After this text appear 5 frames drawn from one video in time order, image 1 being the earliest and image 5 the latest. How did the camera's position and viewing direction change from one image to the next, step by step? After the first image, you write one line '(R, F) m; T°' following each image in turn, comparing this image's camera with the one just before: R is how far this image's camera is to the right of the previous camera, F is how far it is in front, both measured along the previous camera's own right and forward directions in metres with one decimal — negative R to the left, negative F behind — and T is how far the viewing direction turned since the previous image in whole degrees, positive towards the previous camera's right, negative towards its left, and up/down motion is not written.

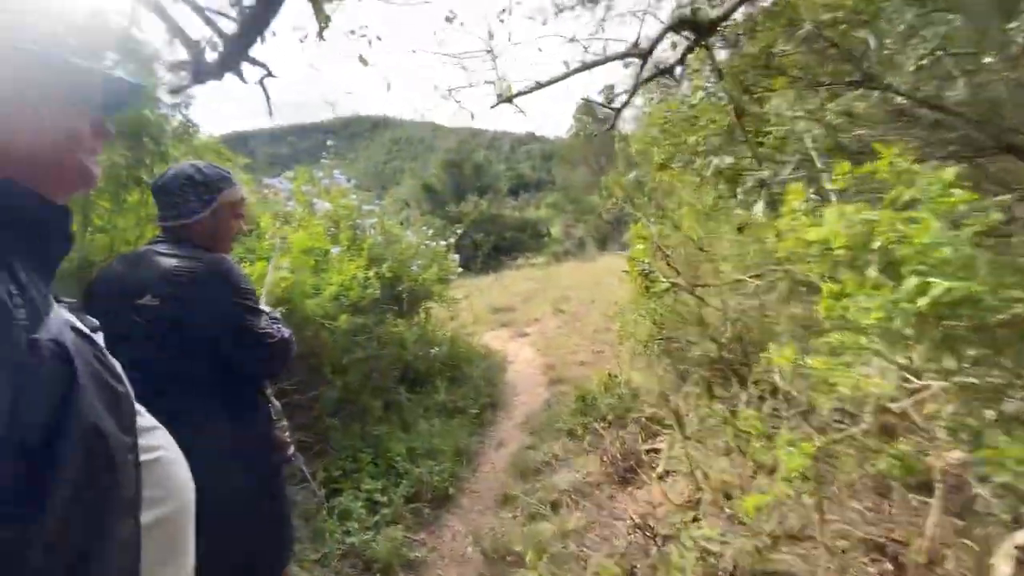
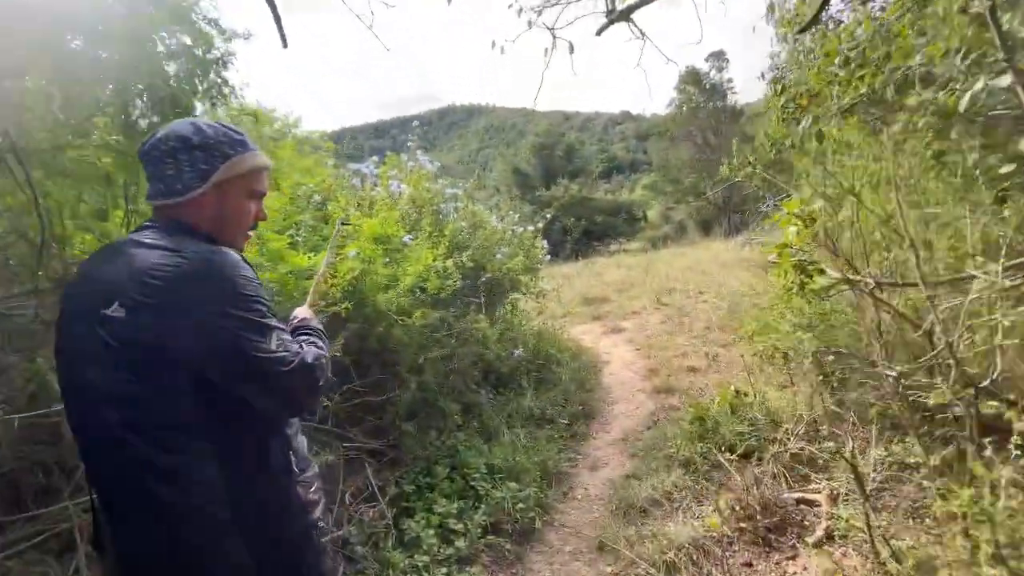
(-0.1, +0.9) m; -11°
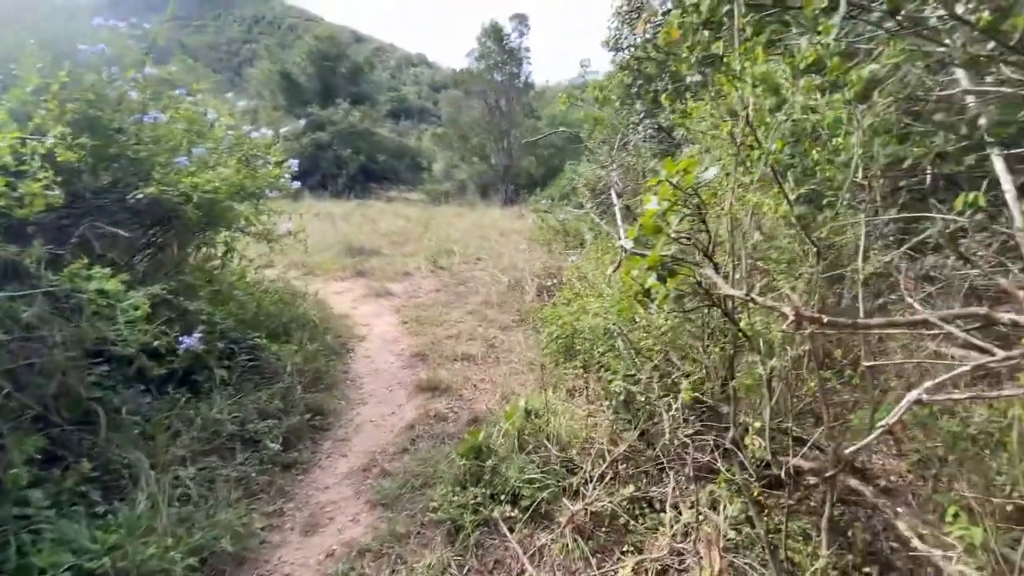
(+0.5, +1.9) m; +28°
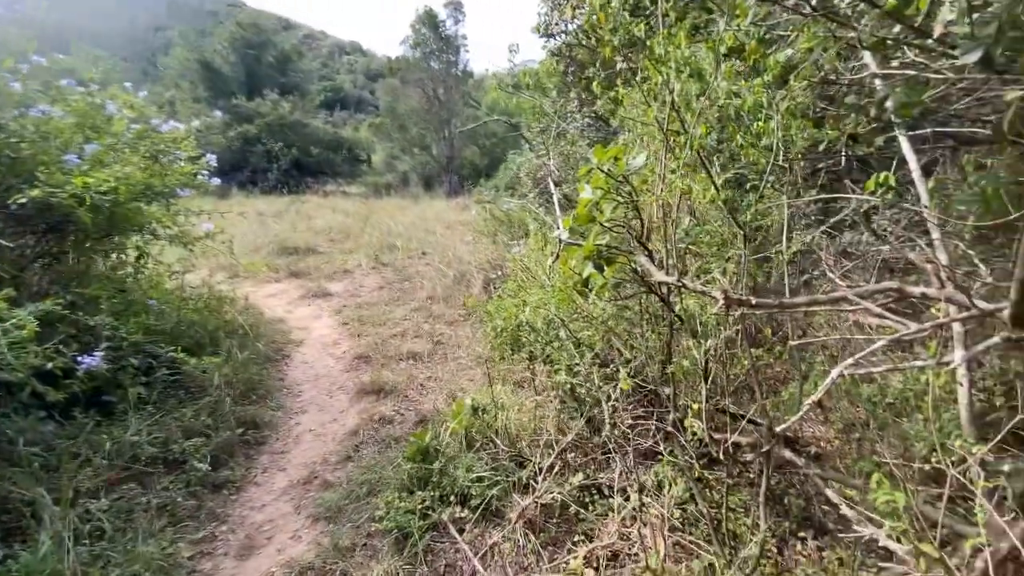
(+0.1, +0.1) m; +6°
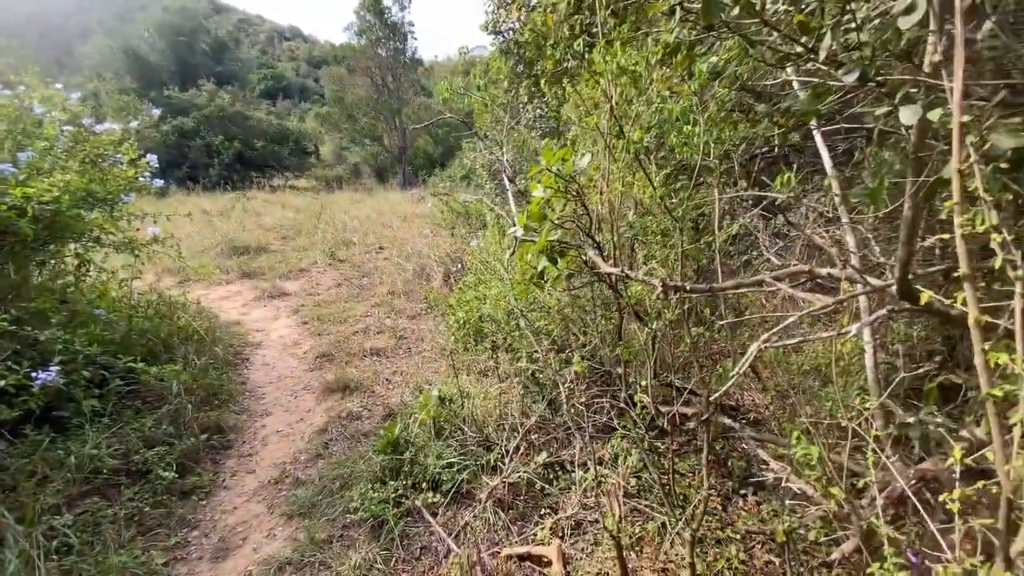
(0.0, -0.2) m; +5°
